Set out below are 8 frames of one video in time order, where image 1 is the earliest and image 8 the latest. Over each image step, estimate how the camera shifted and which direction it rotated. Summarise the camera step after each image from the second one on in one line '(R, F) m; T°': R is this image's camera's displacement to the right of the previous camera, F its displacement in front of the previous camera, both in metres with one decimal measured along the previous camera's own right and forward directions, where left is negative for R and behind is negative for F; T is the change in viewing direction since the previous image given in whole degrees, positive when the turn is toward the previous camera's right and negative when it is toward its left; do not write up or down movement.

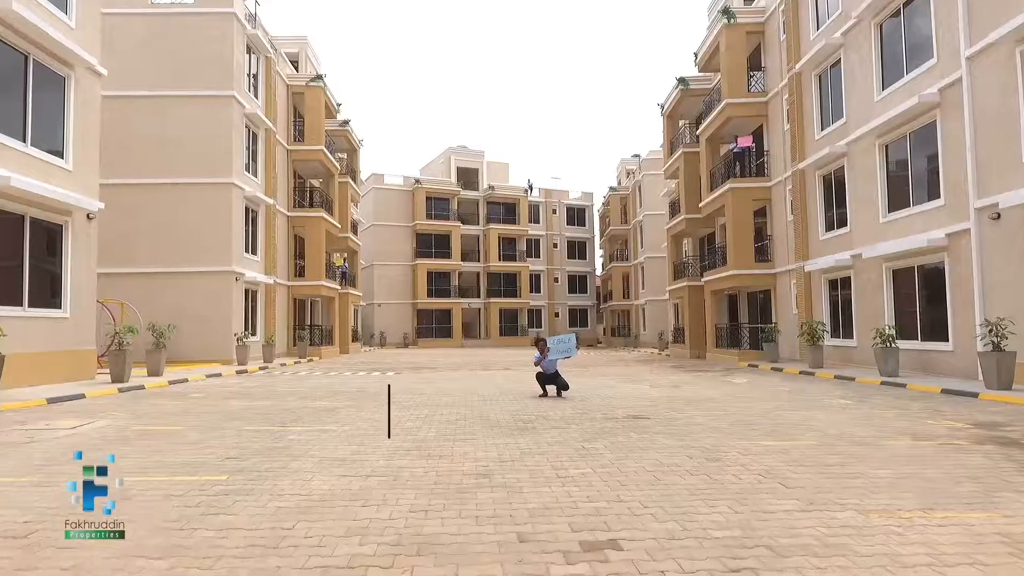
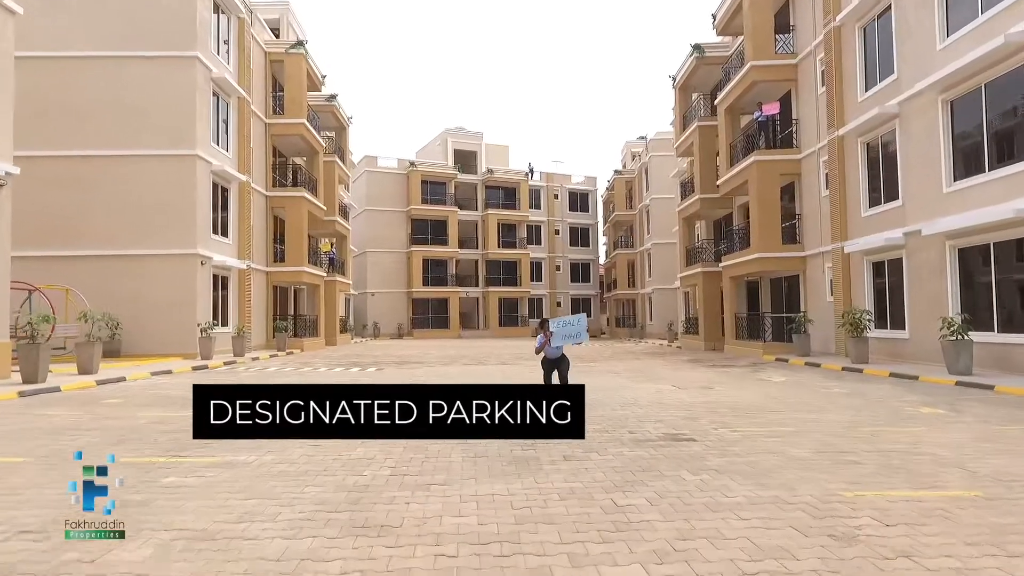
(+0.1, +2.4) m; 0°
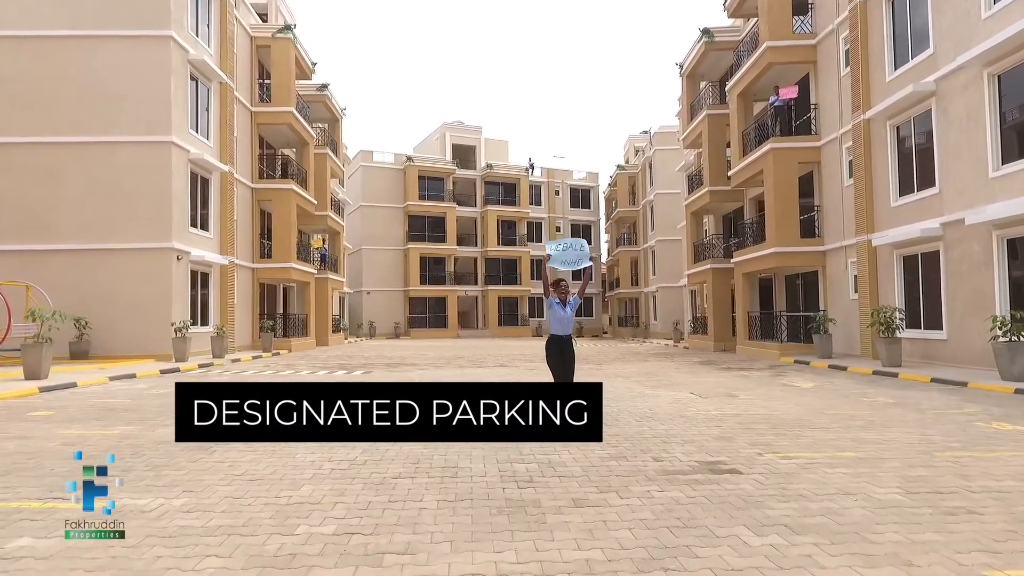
(0.0, +1.3) m; 0°
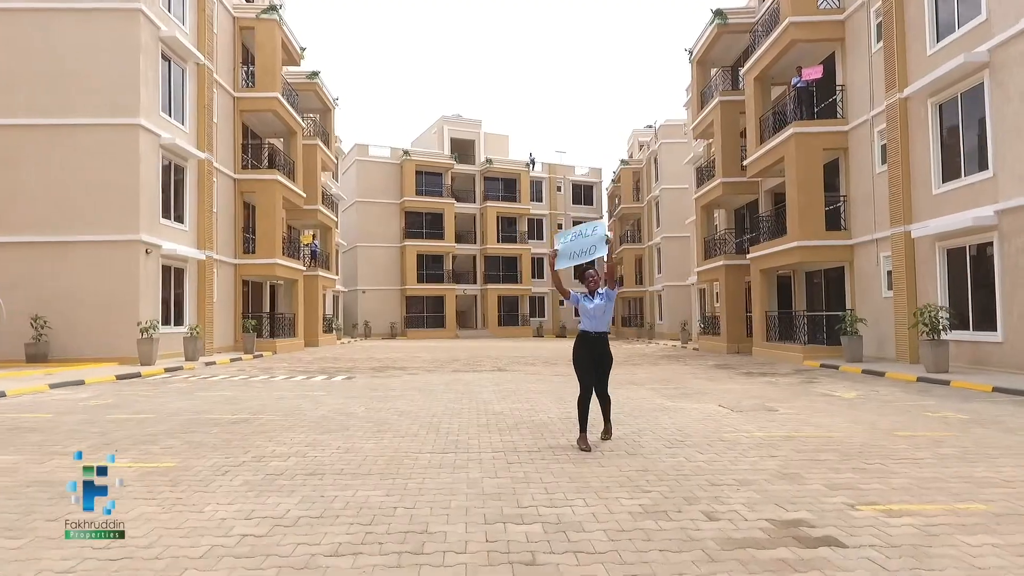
(0.0, +1.5) m; 0°
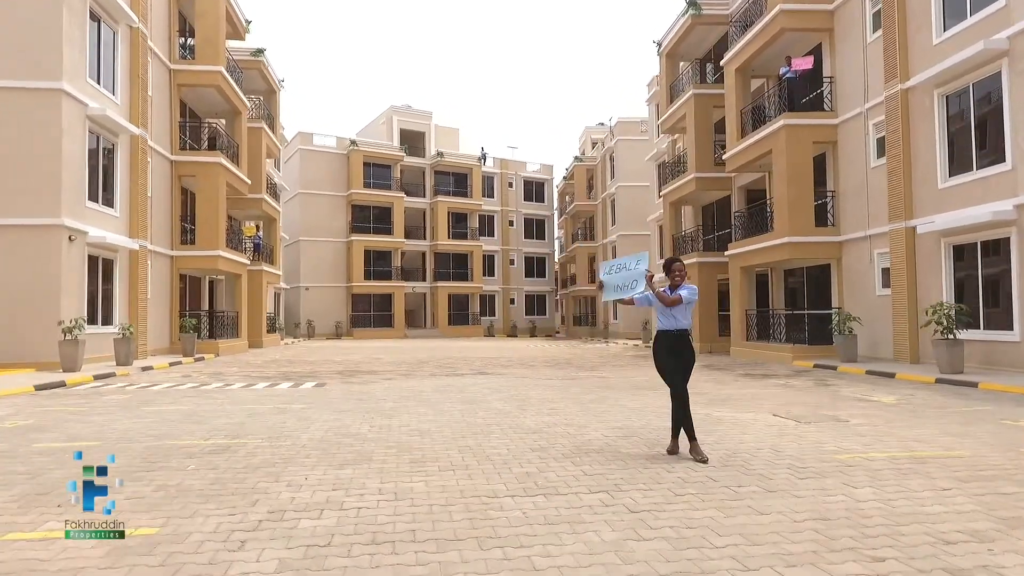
(-1.1, +1.4) m; +6°
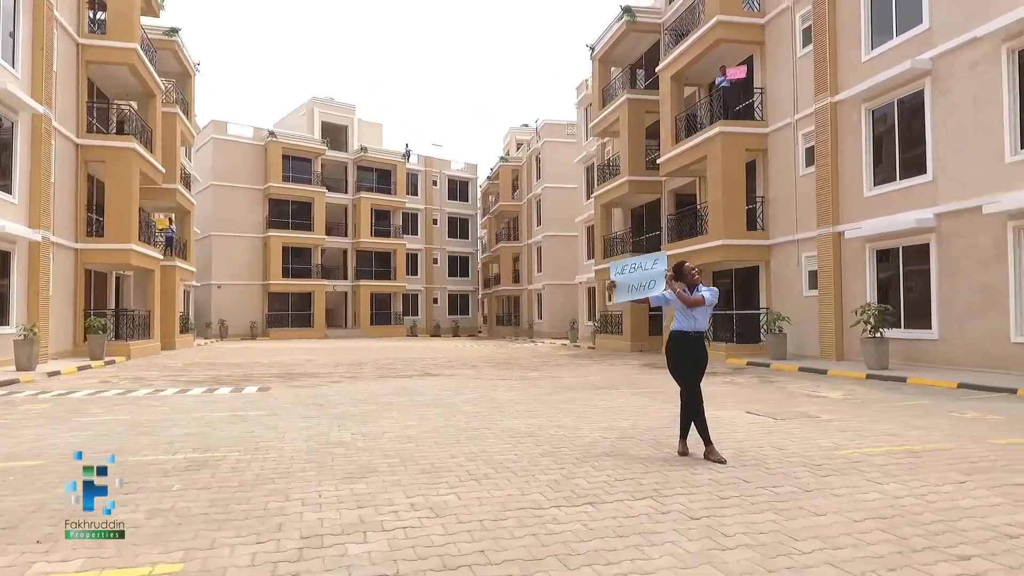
(-0.8, +0.3) m; +8°
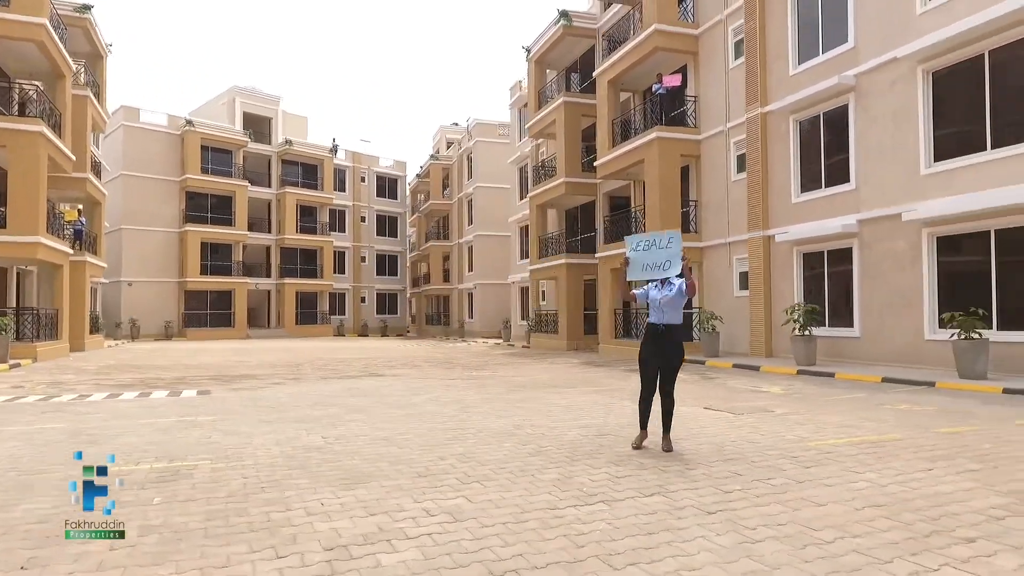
(-0.5, +0.1) m; +7°
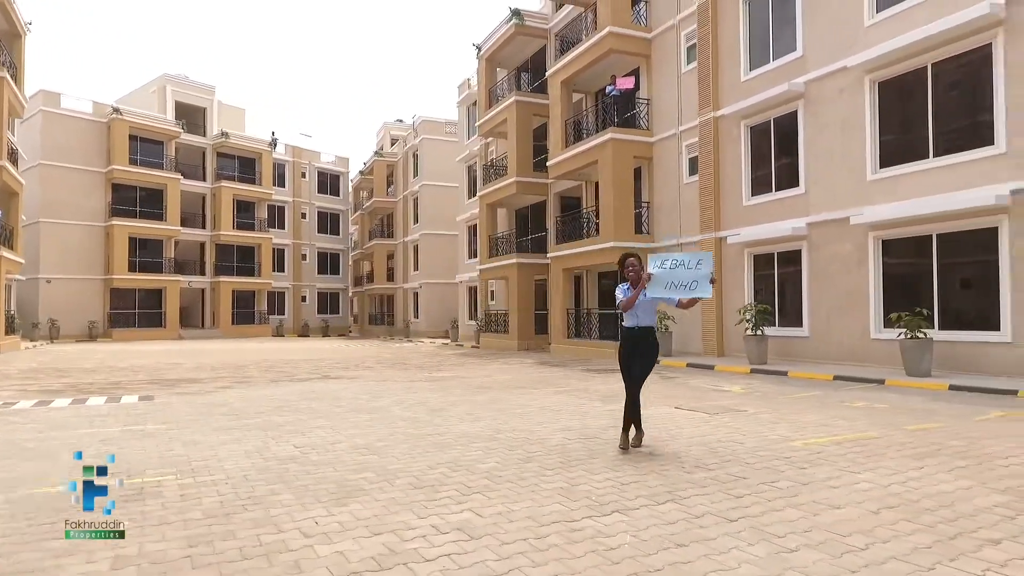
(-0.4, +0.3) m; +5°
